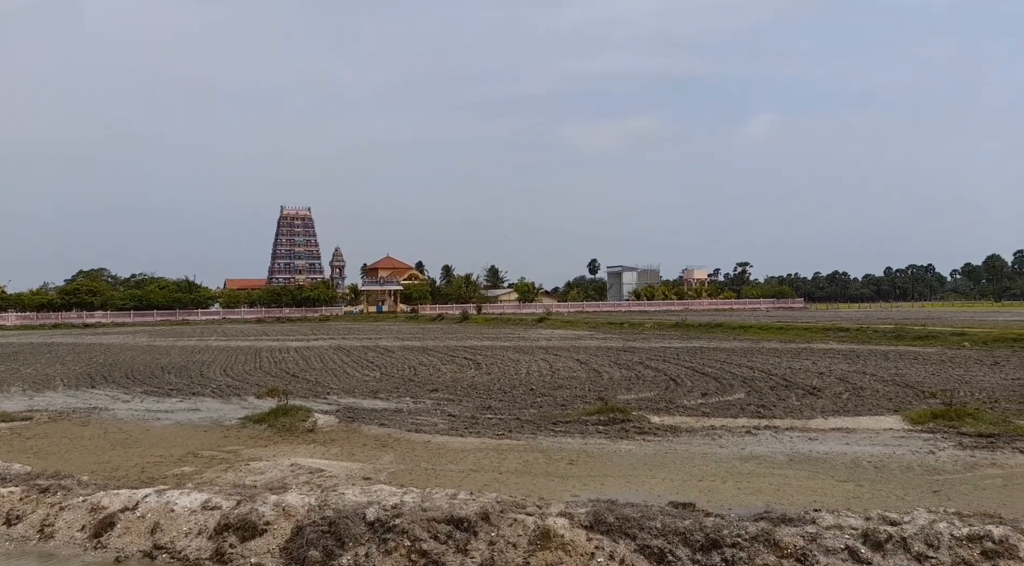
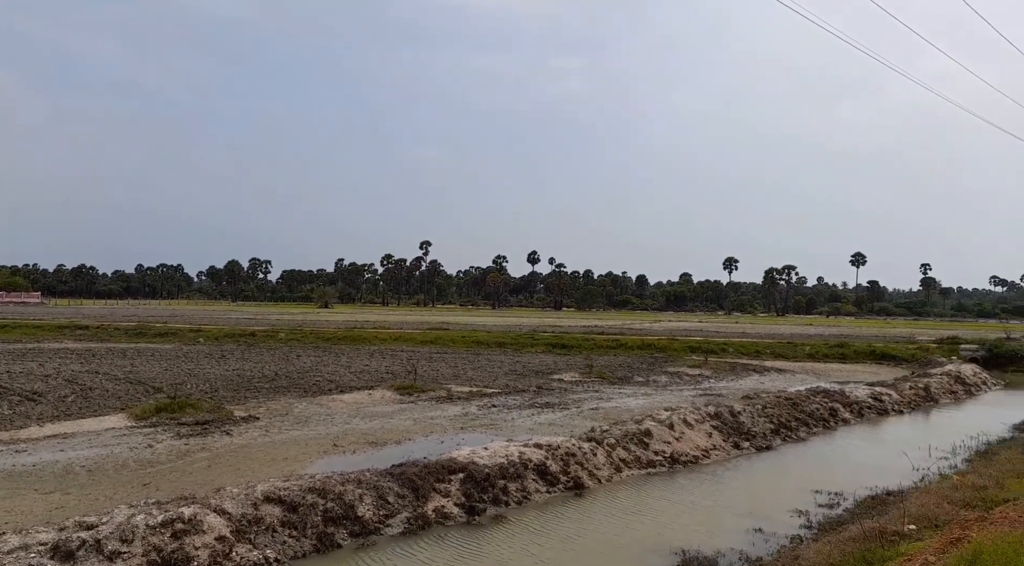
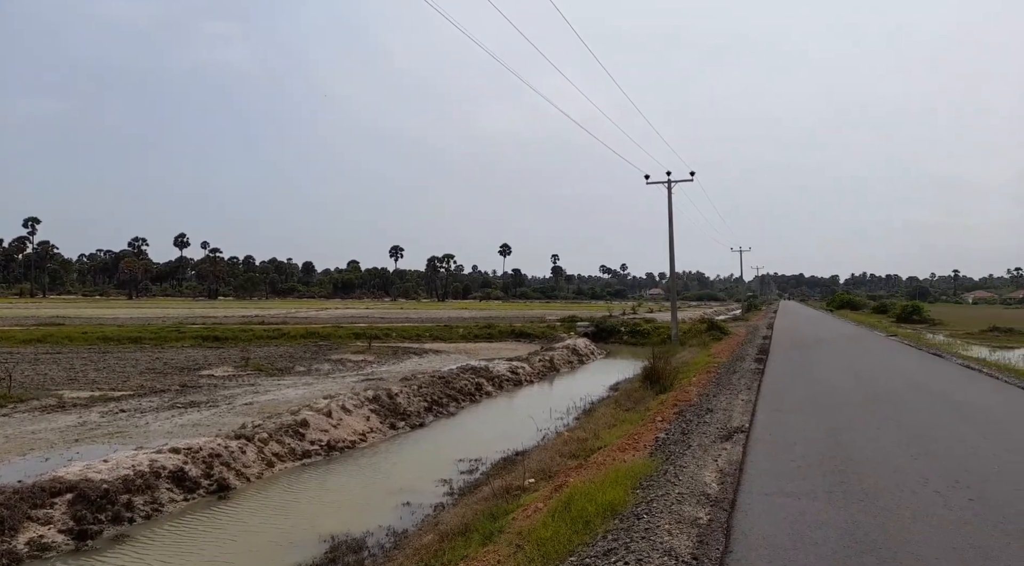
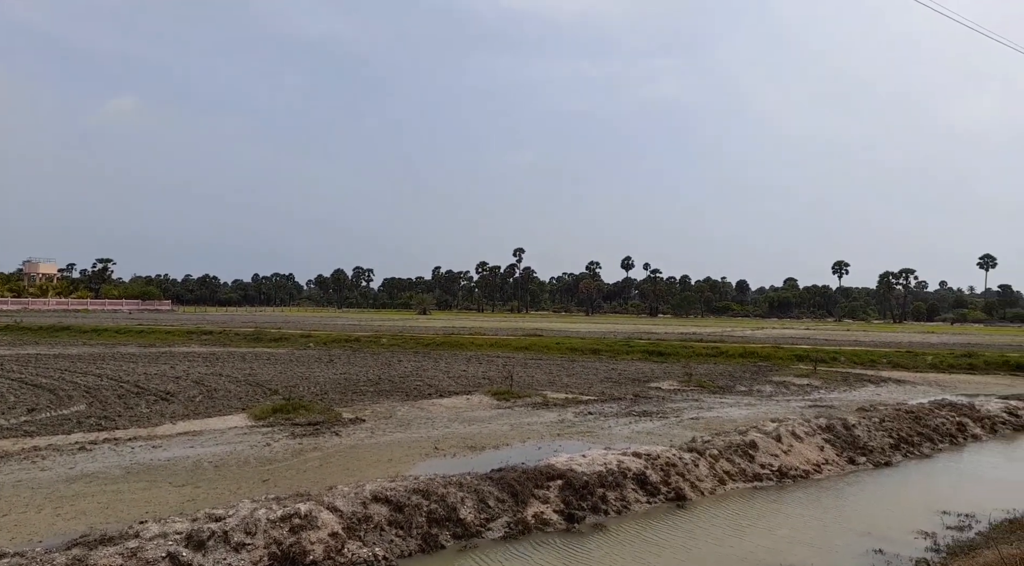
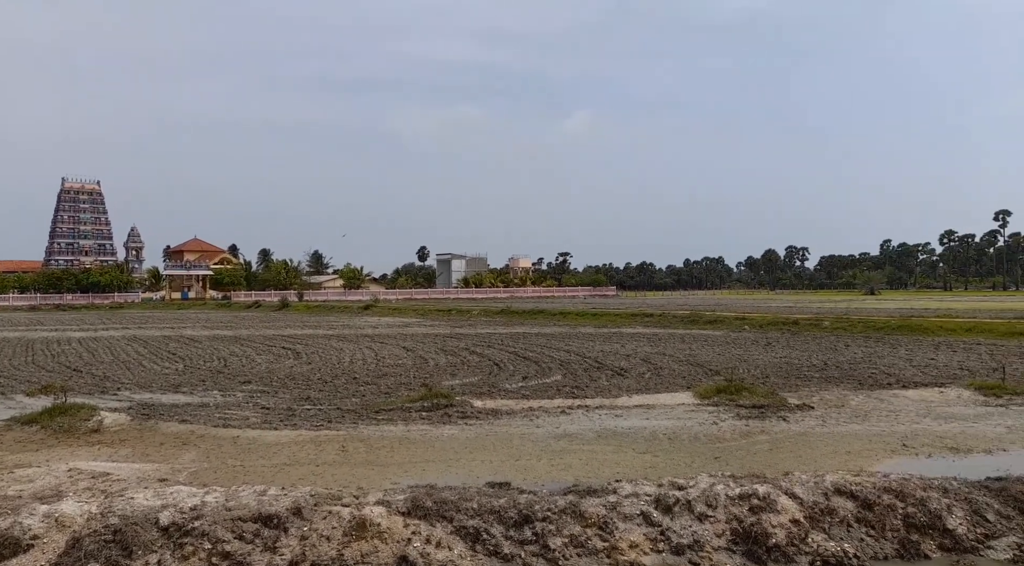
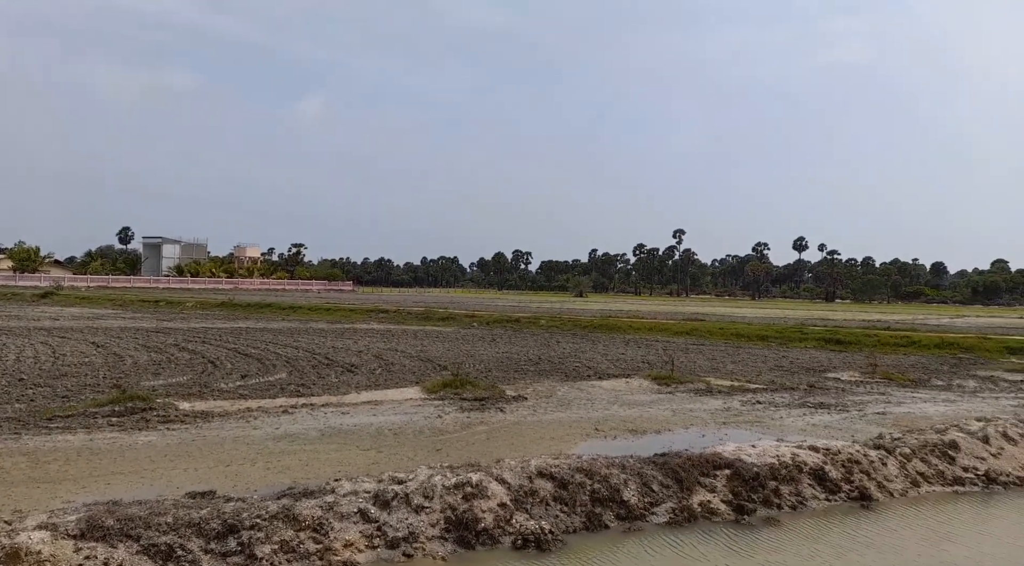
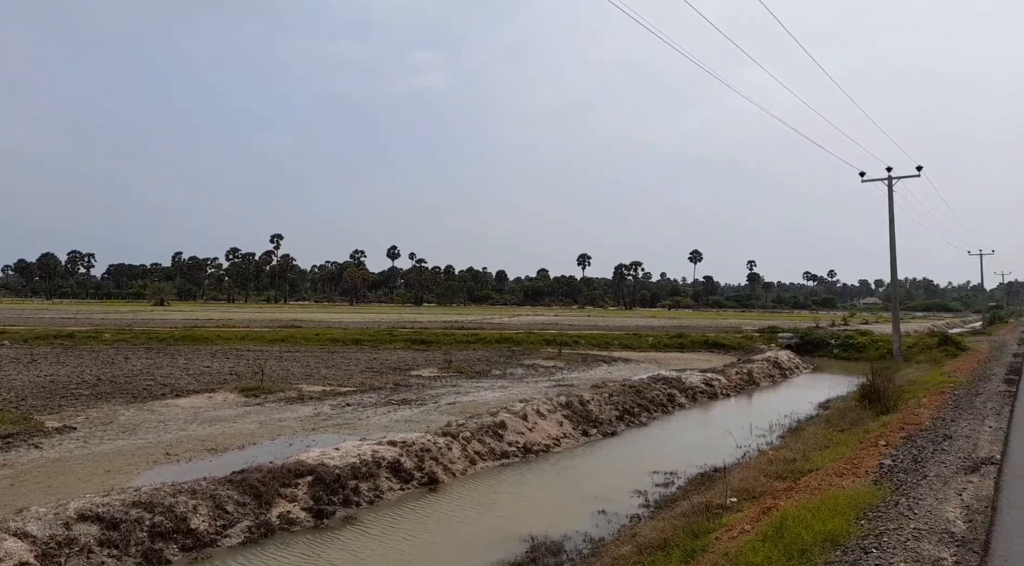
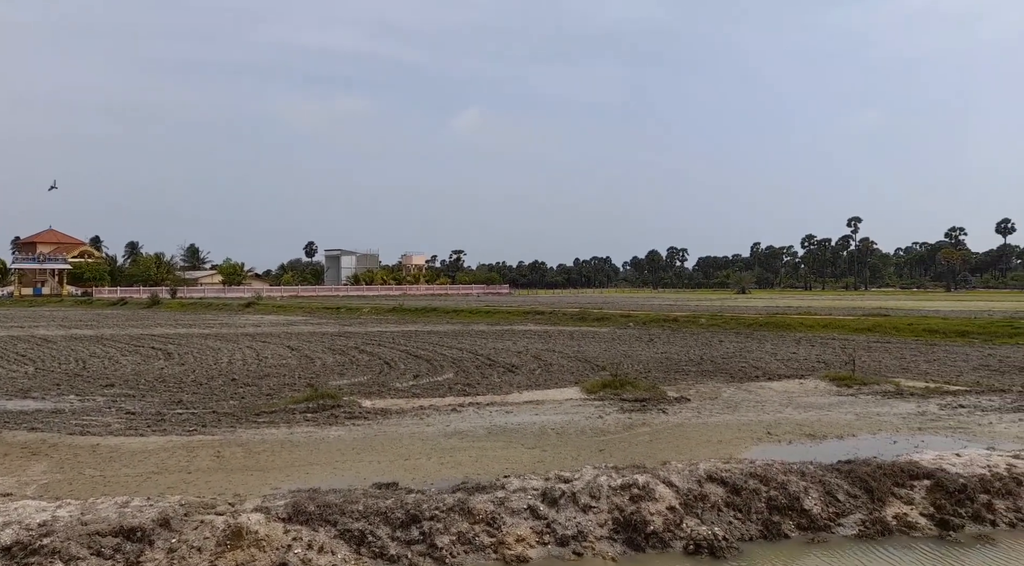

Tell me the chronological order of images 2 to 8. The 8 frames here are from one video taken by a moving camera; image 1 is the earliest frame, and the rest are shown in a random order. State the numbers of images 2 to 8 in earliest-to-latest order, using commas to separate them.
5, 8, 6, 4, 2, 7, 3
